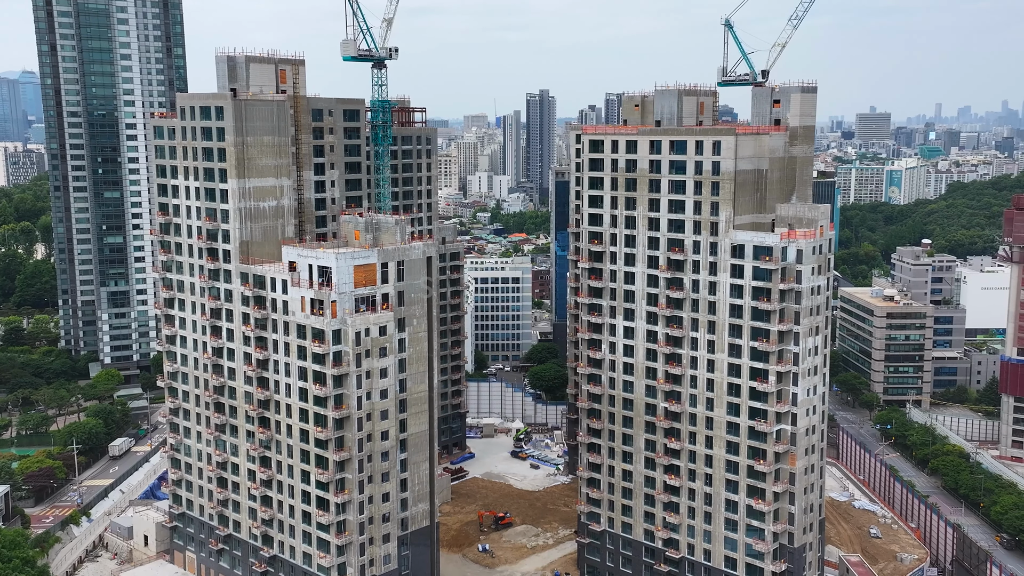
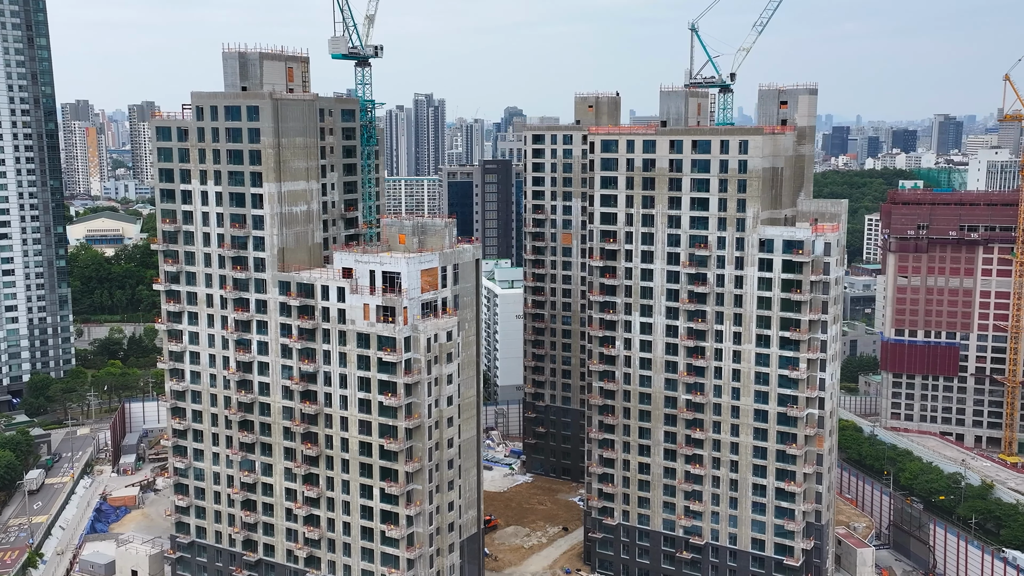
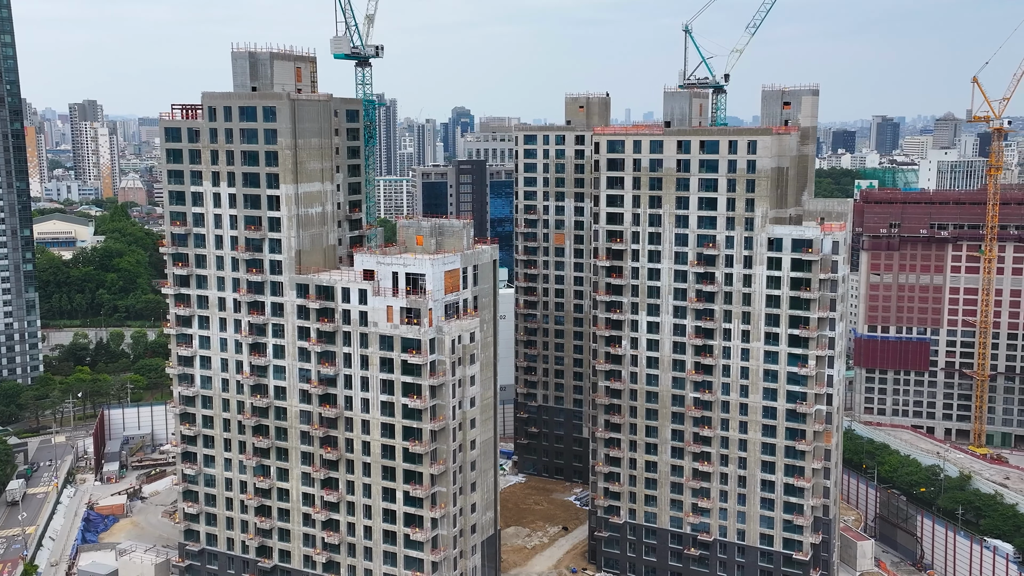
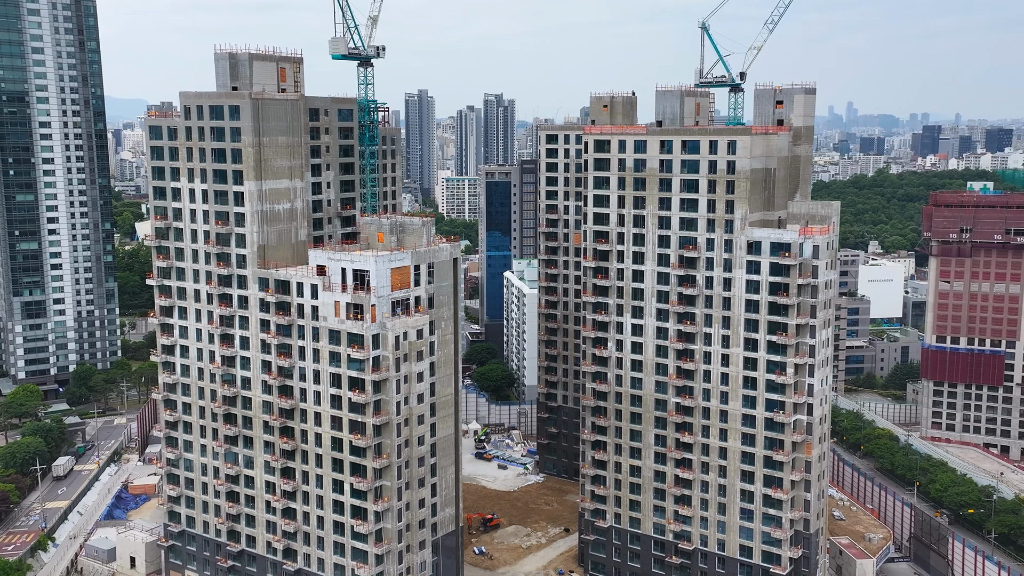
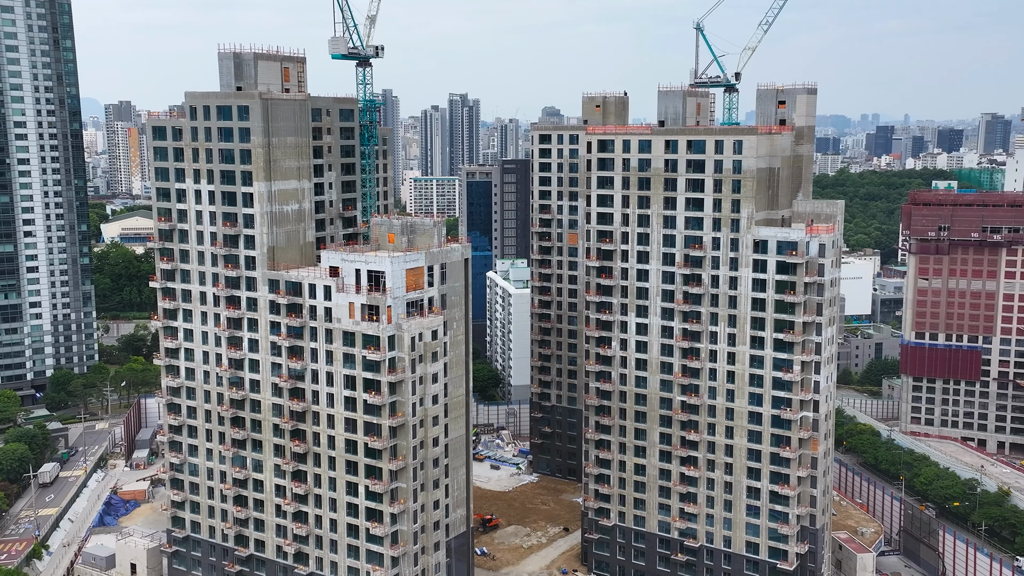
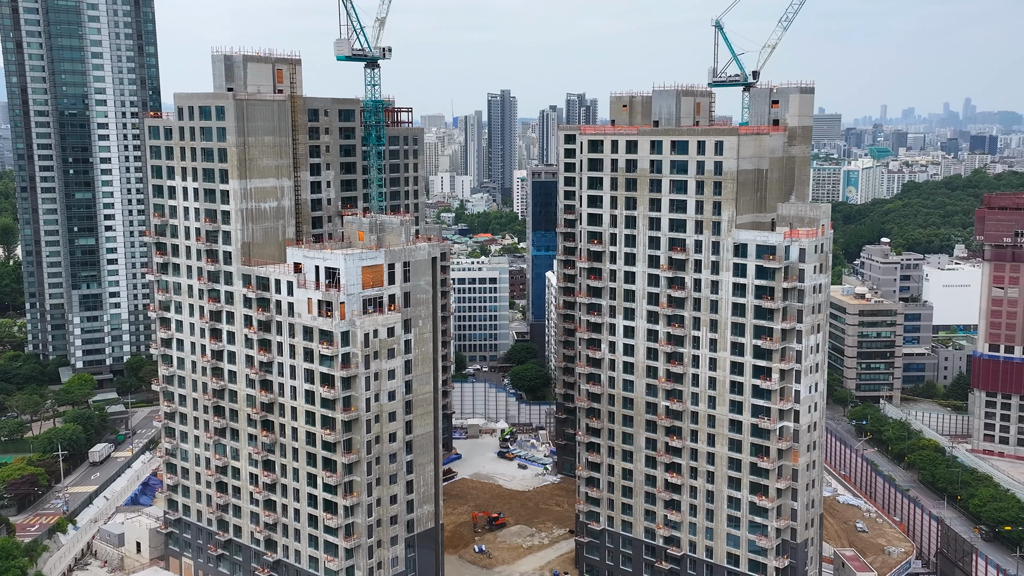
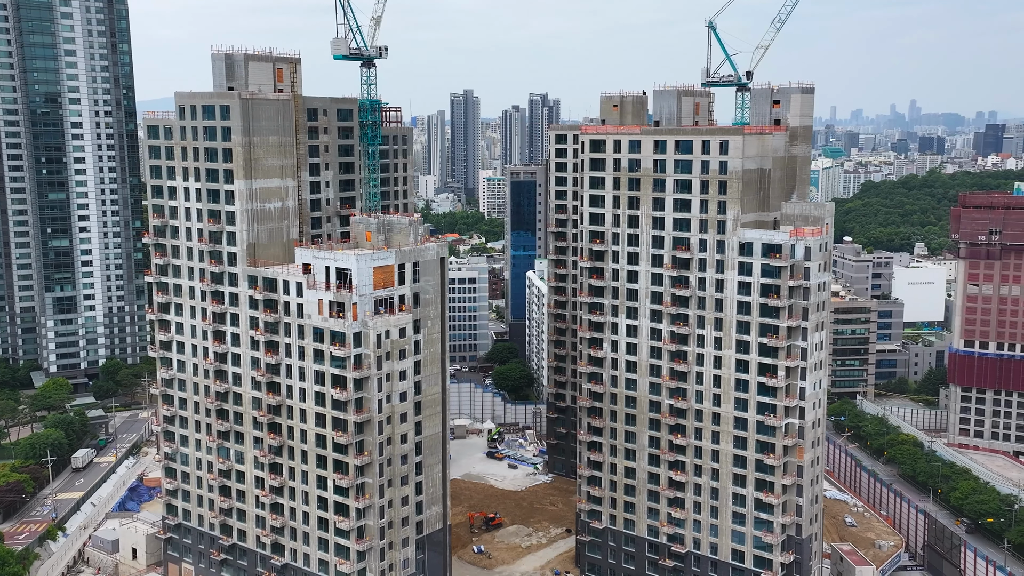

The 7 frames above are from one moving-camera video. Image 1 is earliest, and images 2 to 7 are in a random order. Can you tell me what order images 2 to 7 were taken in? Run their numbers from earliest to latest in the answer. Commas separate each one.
6, 7, 4, 5, 2, 3
